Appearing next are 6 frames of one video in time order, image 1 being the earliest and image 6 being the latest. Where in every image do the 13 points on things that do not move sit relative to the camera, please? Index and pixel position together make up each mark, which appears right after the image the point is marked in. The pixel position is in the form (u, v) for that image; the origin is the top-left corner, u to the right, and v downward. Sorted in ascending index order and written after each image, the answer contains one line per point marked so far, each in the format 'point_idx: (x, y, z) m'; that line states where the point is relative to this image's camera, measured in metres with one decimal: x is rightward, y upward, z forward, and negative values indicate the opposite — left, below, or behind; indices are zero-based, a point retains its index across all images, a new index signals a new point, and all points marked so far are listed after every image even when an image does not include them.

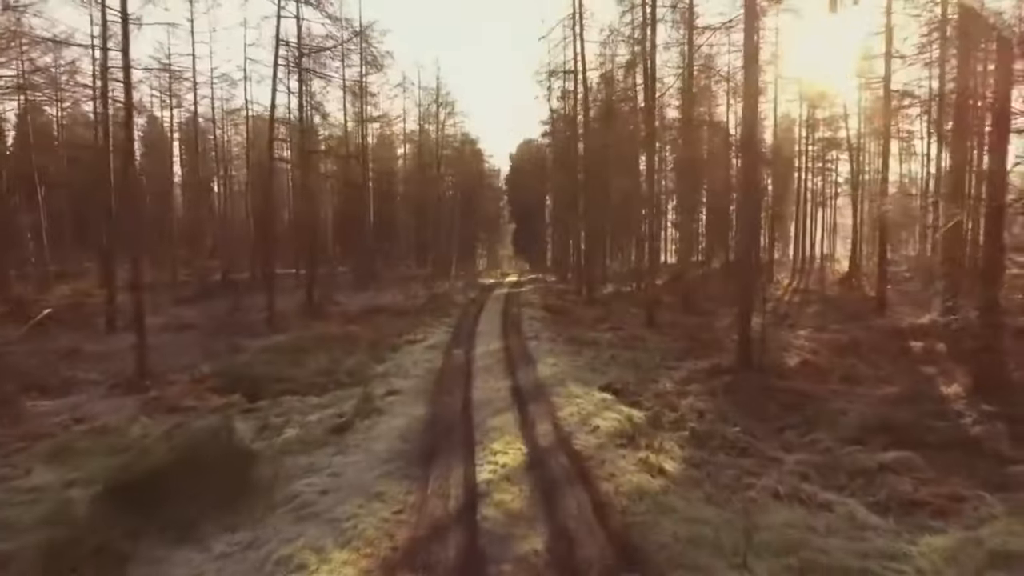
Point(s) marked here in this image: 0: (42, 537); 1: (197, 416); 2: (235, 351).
0: (-4.1, -2.2, +6.8) m
1: (-4.5, -1.8, +11.1) m
2: (-6.1, -1.4, +17.0) m
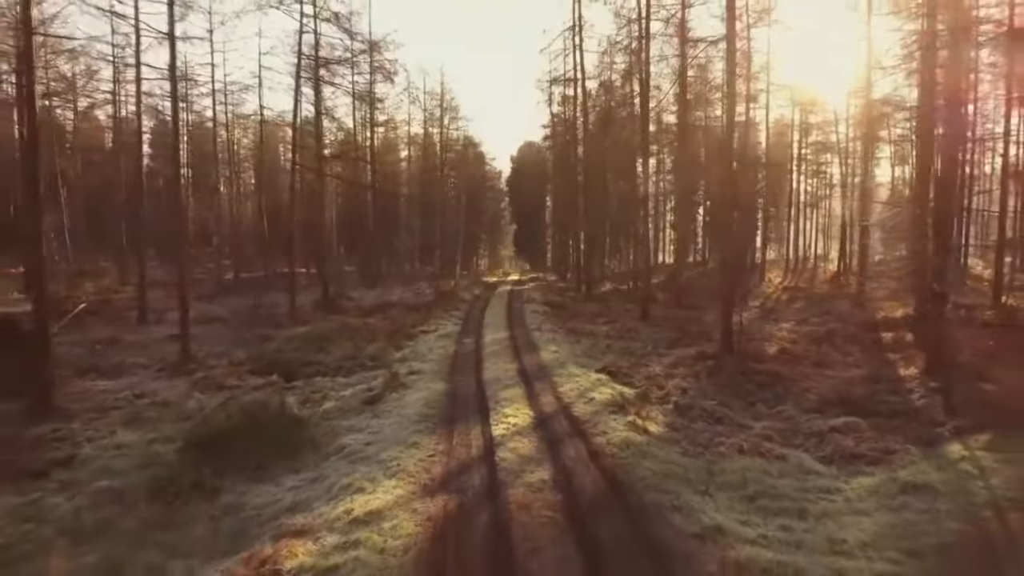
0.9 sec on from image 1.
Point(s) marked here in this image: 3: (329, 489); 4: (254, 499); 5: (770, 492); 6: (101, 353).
0: (-4.0, -2.0, +8.4) m
1: (-4.4, -1.7, +12.7) m
2: (-5.9, -1.2, +18.6) m
3: (-1.8, -1.9, +7.5) m
4: (-2.5, -2.1, +7.6) m
5: (+2.5, -2.0, +7.6) m
6: (-9.0, -1.4, +16.9) m
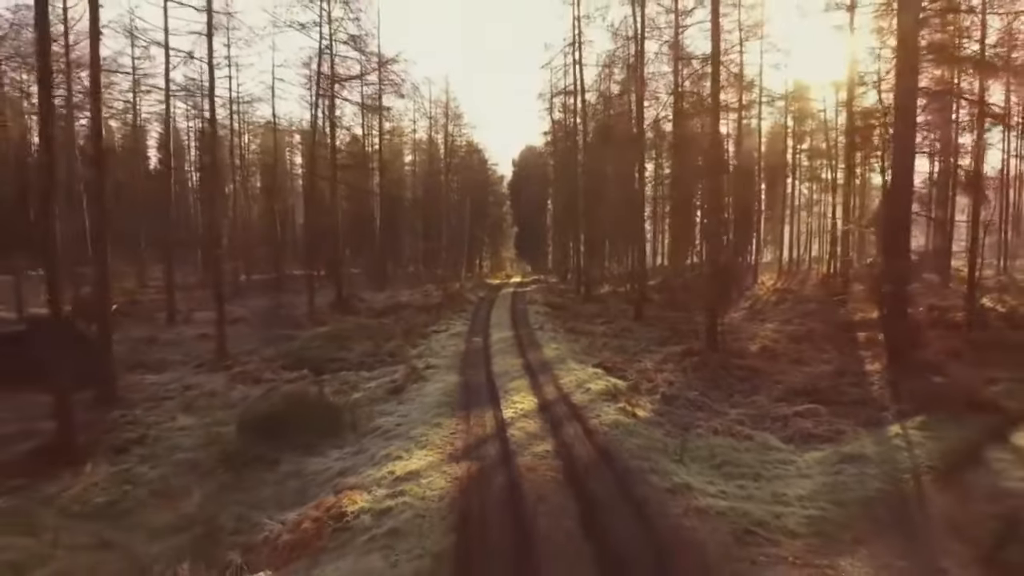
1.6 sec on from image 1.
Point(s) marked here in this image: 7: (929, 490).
0: (-3.9, -2.1, +10.0) m
1: (-4.3, -1.8, +14.4) m
2: (-5.8, -1.3, +20.2) m
3: (-1.7, -2.0, +9.2) m
4: (-2.4, -2.1, +9.3) m
5: (+2.6, -2.1, +9.2) m
6: (-8.9, -1.5, +18.5) m
7: (+4.3, -2.1, +8.1) m
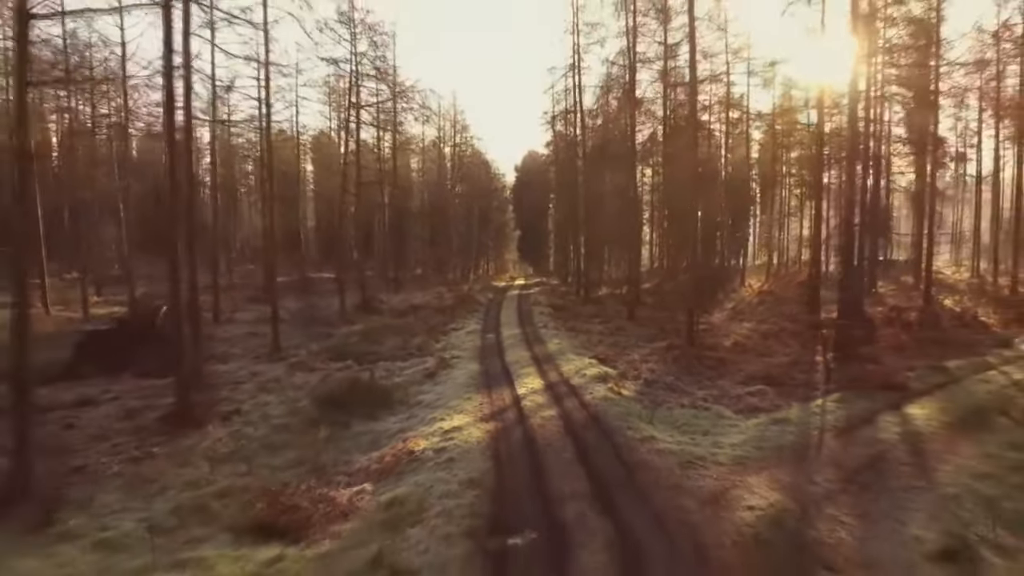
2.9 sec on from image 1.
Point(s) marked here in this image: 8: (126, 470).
0: (-3.7, -2.2, +13.2) m
1: (-4.1, -1.9, +17.5) m
2: (-5.6, -1.4, +23.4) m
3: (-1.4, -2.1, +12.3) m
4: (-2.2, -2.2, +12.4) m
5: (+2.9, -2.2, +12.4) m
6: (-8.6, -1.6, +21.7) m
7: (+4.6, -2.2, +11.3) m
8: (-5.2, -2.4, +10.3) m
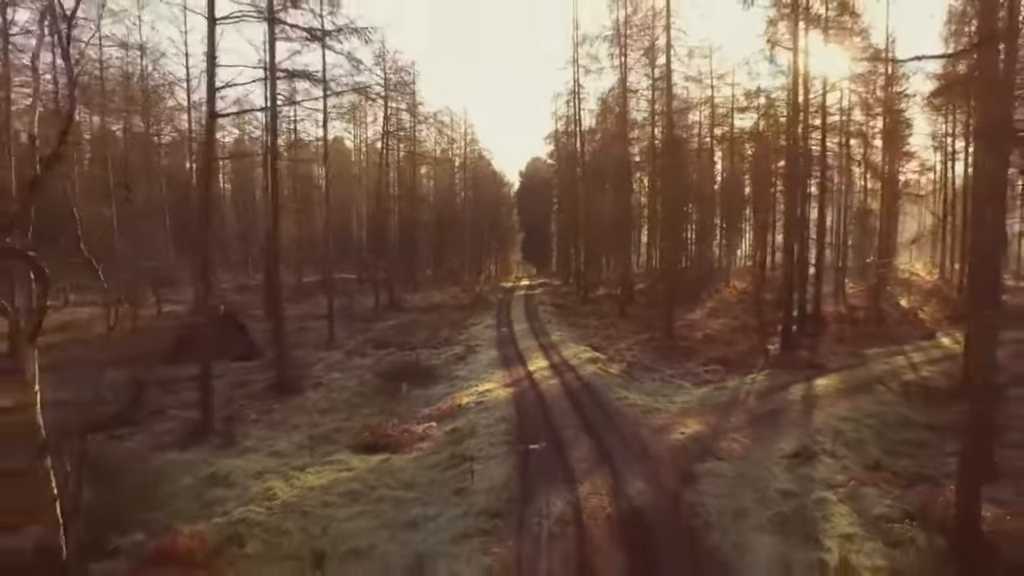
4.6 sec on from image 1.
0: (-3.4, -2.3, +17.9) m
1: (-3.8, -2.0, +22.2) m
2: (-5.2, -1.5, +28.1) m
3: (-1.1, -2.2, +17.0) m
4: (-1.9, -2.3, +17.1) m
5: (+3.2, -2.3, +17.1) m
6: (-8.3, -1.7, +26.4) m
7: (+4.9, -2.3, +15.9) m
8: (-4.9, -2.5, +15.0) m
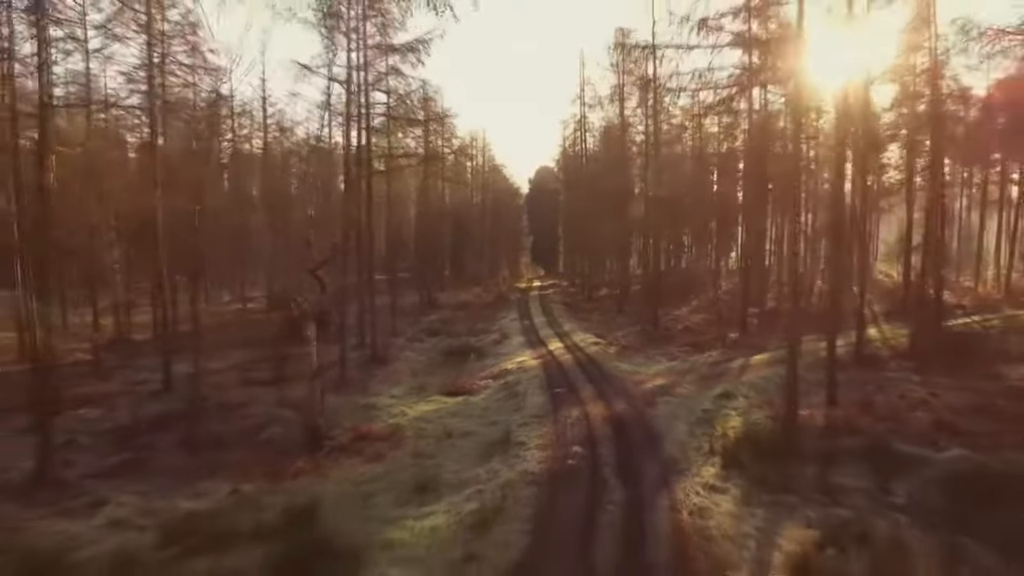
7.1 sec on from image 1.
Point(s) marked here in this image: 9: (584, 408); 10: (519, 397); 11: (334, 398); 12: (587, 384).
0: (-2.5, -2.4, +25.1) m
1: (-2.9, -2.0, +29.5) m
2: (-4.3, -1.5, +35.4) m
3: (-0.3, -2.3, +24.3) m
4: (-1.1, -2.4, +24.4) m
5: (+4.0, -2.3, +24.3) m
6: (-7.4, -1.7, +33.7) m
7: (+5.7, -2.4, +23.1) m
8: (-4.0, -2.6, +22.3) m
9: (+1.6, -2.6, +16.8) m
10: (+0.2, -2.6, +18.2) m
11: (-4.5, -2.8, +19.4) m
12: (+1.9, -2.5, +19.9) m
